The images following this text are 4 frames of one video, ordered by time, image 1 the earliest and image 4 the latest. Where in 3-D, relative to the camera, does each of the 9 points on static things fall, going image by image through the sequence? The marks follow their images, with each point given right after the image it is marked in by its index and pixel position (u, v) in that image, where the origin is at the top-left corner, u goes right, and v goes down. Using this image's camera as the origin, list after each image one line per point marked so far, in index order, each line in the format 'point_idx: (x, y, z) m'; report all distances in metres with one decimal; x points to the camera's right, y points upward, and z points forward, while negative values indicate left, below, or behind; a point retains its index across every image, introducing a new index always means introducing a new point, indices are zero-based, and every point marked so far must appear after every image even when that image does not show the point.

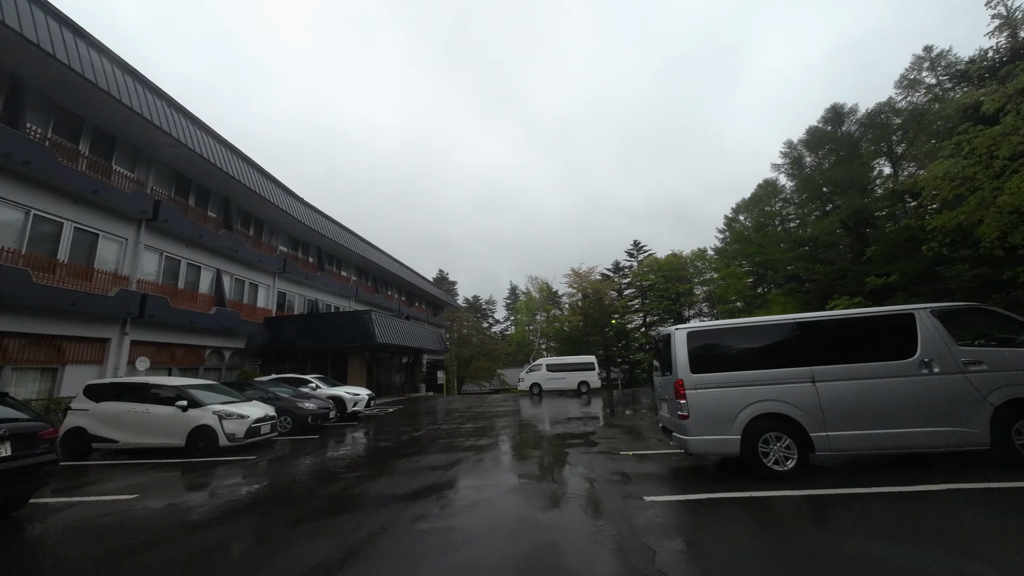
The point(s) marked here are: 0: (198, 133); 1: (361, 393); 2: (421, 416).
0: (-10.7, +5.3, +14.9) m
1: (-4.8, -3.3, +13.7) m
2: (-3.3, -4.6, +15.7) m
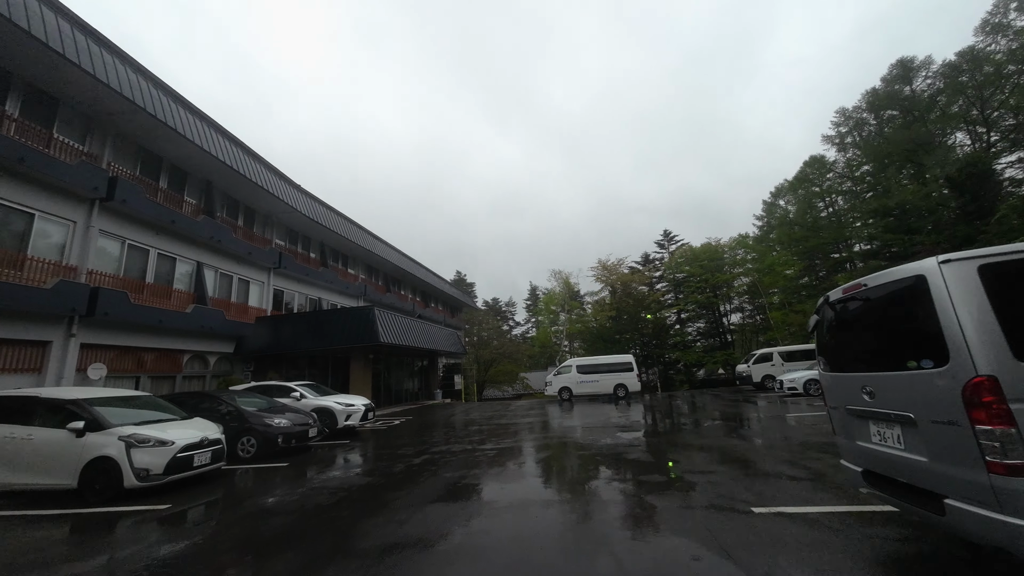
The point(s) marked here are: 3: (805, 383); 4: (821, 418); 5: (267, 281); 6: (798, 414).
0: (-10.1, +5.5, +12.7) m
1: (-4.0, -2.9, +11.1) m
2: (-2.4, -4.2, +13.0) m
3: (+10.1, -3.3, +14.9) m
4: (+8.7, -3.6, +12.3) m
5: (-10.3, +0.3, +18.3) m
6: (+8.8, -3.9, +13.5) m
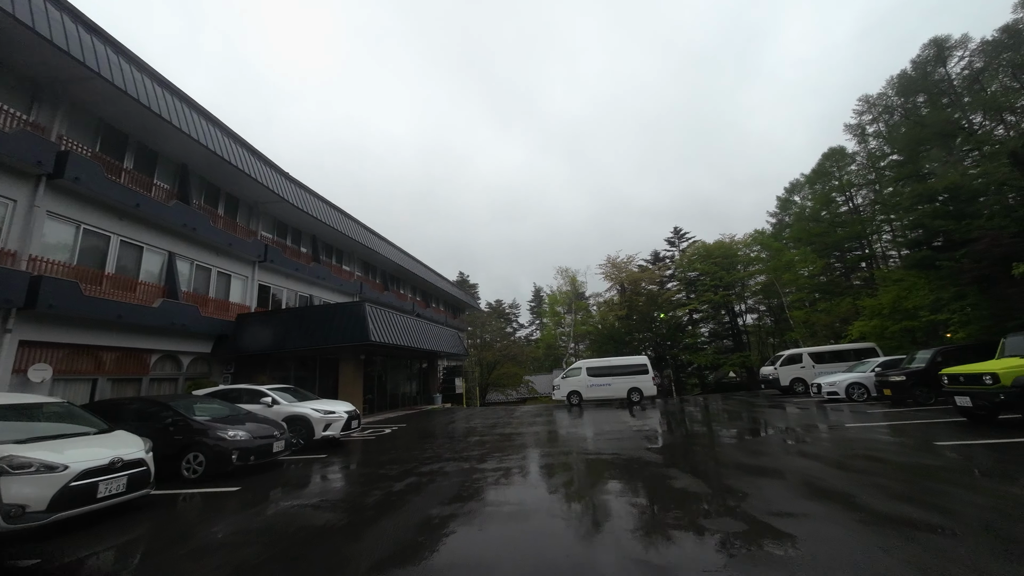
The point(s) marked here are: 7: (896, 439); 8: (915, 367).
0: (-10.0, +5.7, +11.3) m
1: (-3.9, -2.7, +9.6) m
2: (-2.2, -4.0, +11.5) m
3: (+10.2, -3.0, +13.3) m
4: (+8.9, -3.4, +10.7) m
5: (-10.1, +0.5, +16.9) m
6: (+9.0, -3.7, +11.9) m
7: (+8.2, -3.2, +9.3) m
8: (+10.4, -2.1, +11.3) m
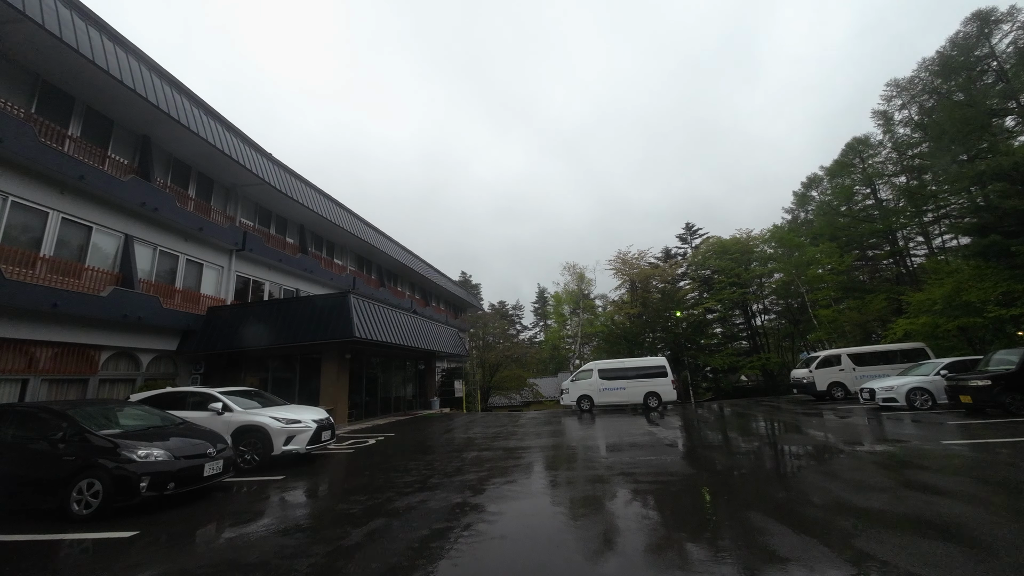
0: (-9.8, +6.0, +9.7) m
1: (-3.7, -2.3, +7.9) m
2: (-2.1, -3.7, +9.7) m
3: (+10.4, -2.8, +11.5) m
4: (+9.0, -3.1, +8.9) m
5: (-9.9, +0.8, +15.2) m
6: (+9.1, -3.4, +10.1) m
7: (+8.3, -2.9, +7.5) m
8: (+10.5, -1.8, +9.5) m
